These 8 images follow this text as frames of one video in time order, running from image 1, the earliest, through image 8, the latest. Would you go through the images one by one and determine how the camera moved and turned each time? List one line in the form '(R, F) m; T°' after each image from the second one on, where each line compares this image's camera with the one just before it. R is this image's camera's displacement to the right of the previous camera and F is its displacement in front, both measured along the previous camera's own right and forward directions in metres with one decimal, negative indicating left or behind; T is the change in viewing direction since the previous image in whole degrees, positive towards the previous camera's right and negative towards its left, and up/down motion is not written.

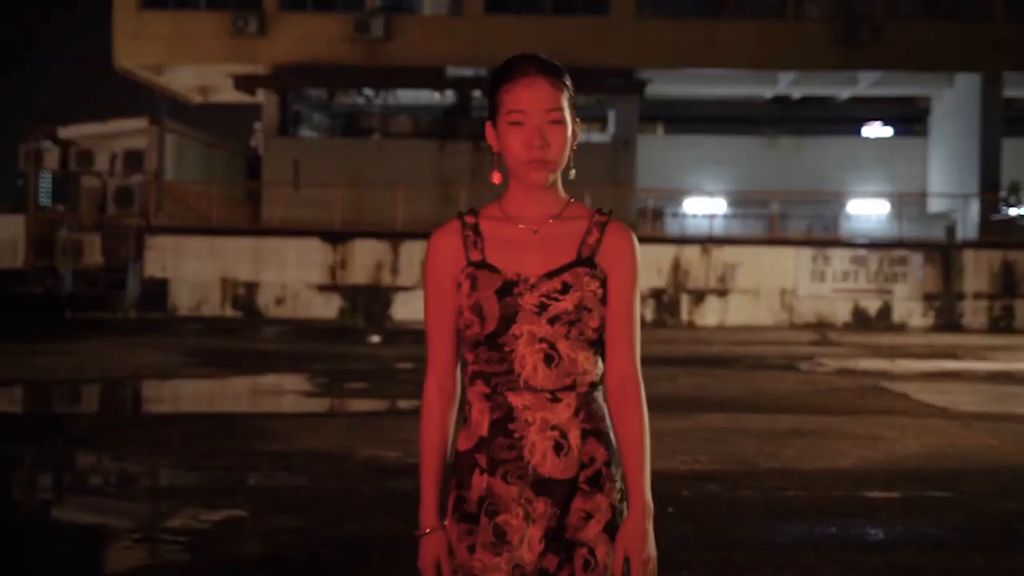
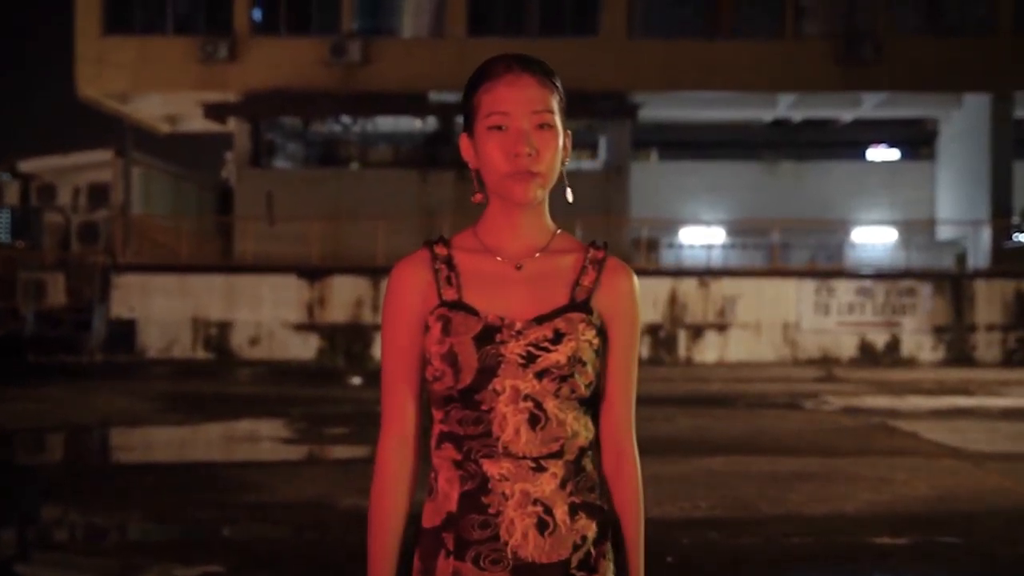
(0.0, +0.8) m; 0°
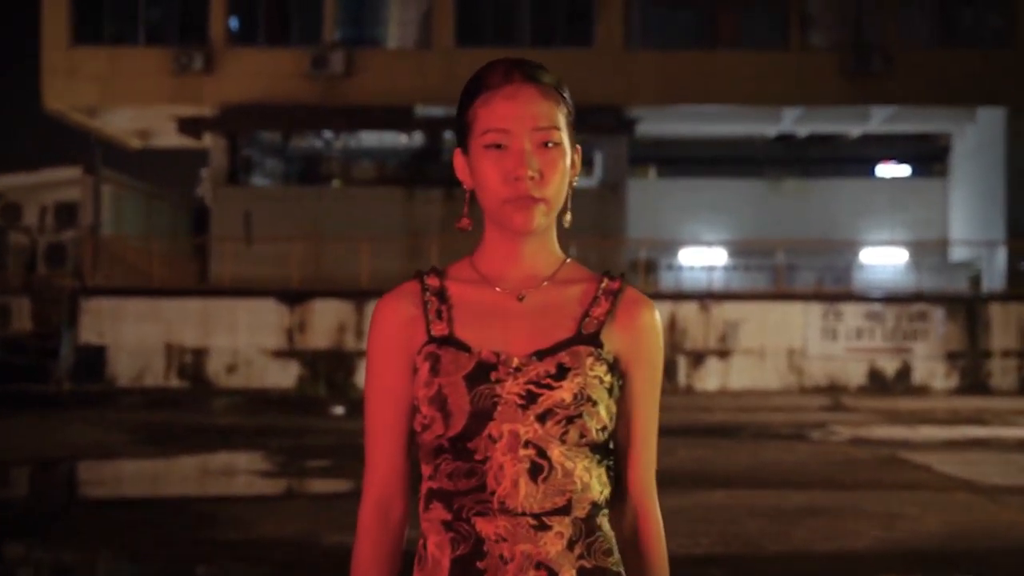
(-0.1, +0.7) m; 0°
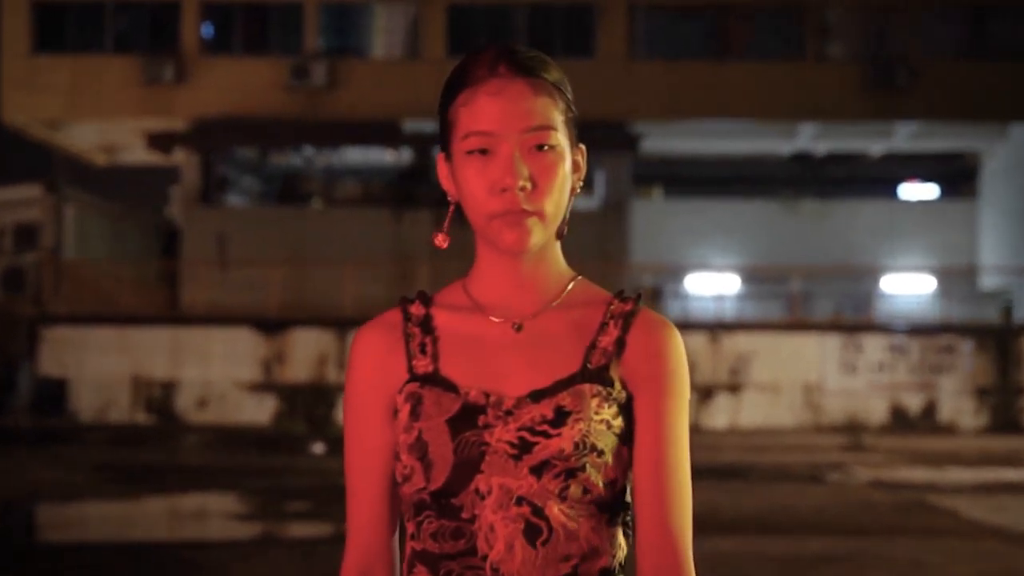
(0.0, +1.0) m; 0°
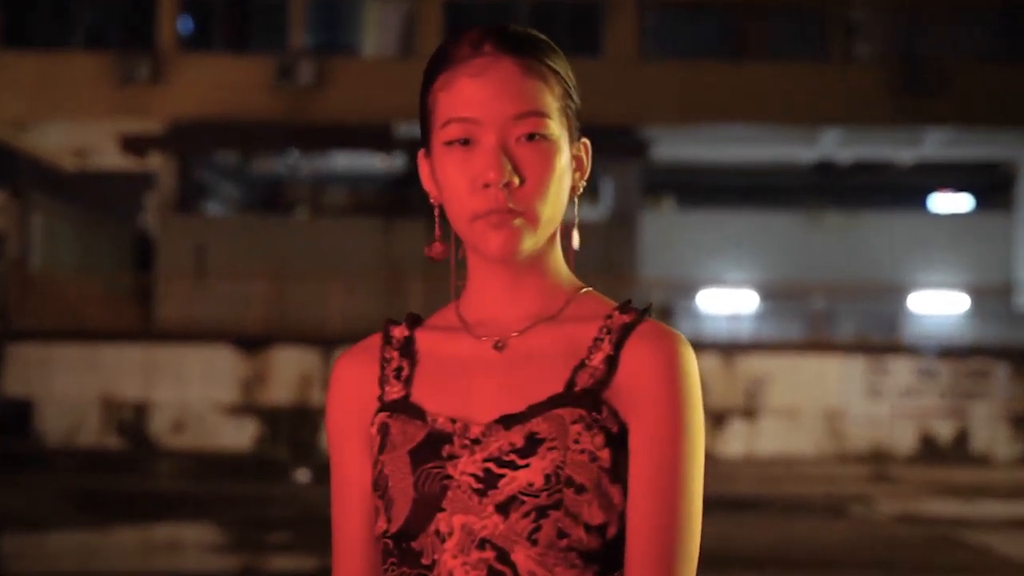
(+0.1, +0.9) m; 0°
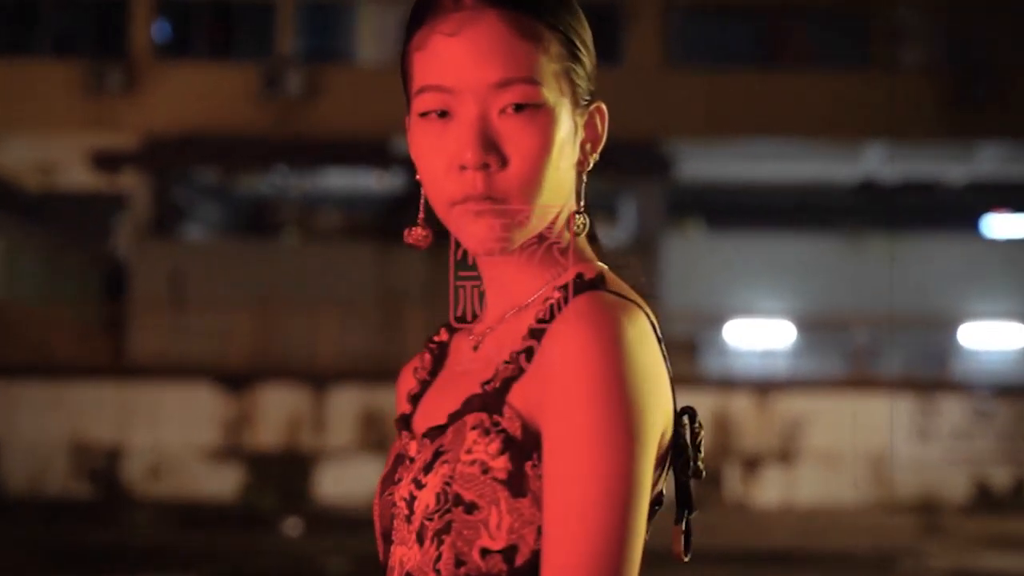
(0.0, +1.1) m; 0°
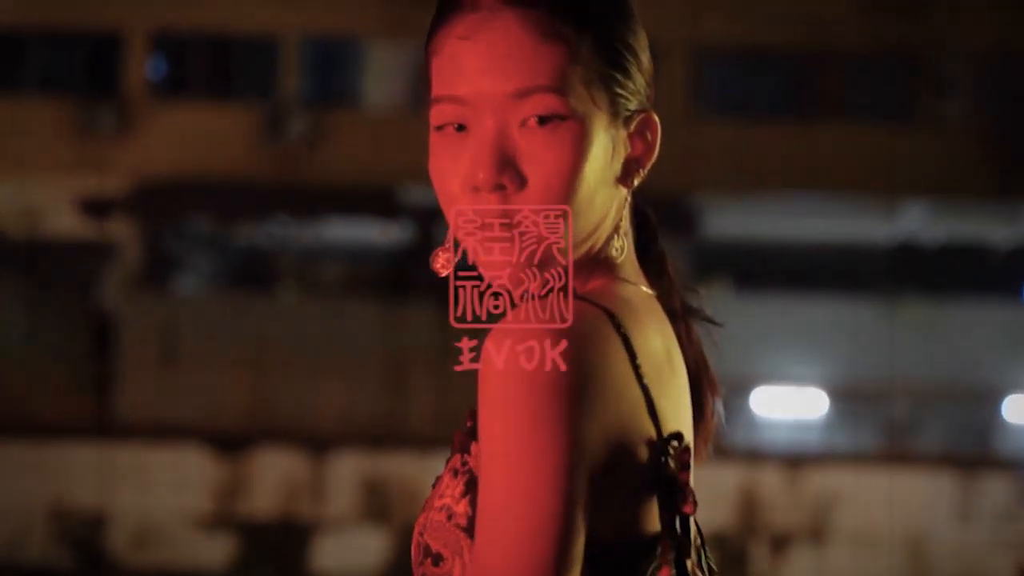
(0.0, +0.7) m; 0°
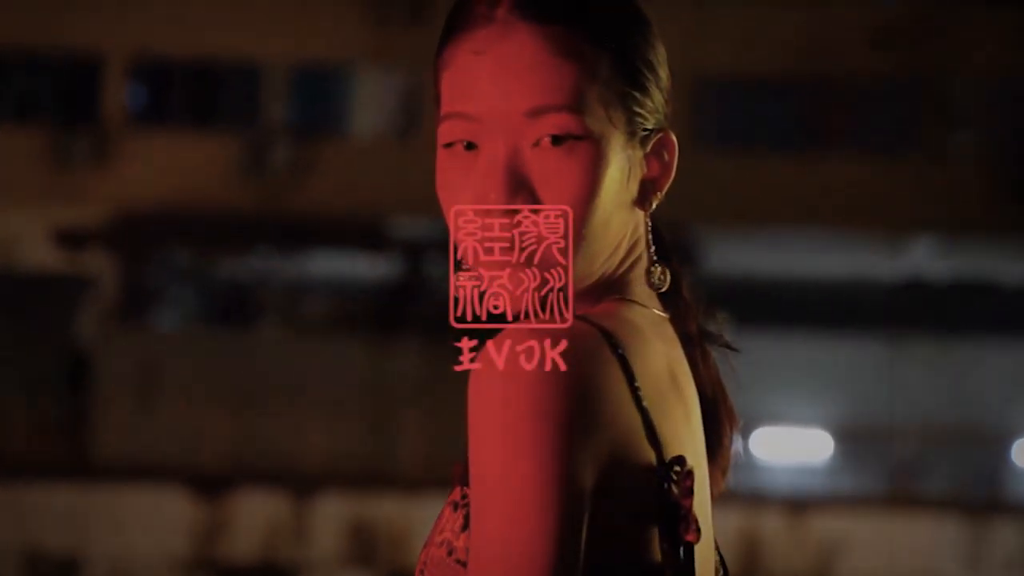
(-0.1, +0.4) m; +1°
